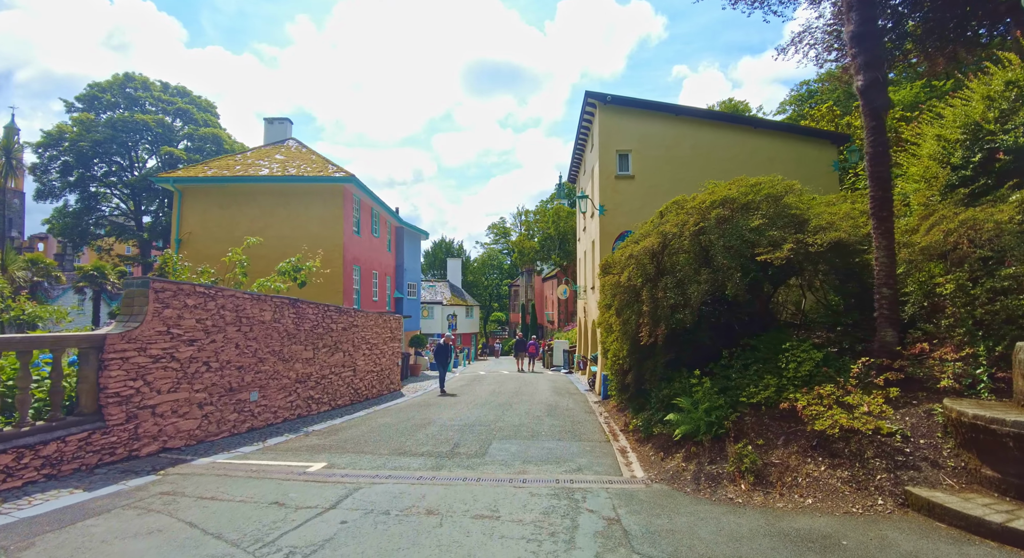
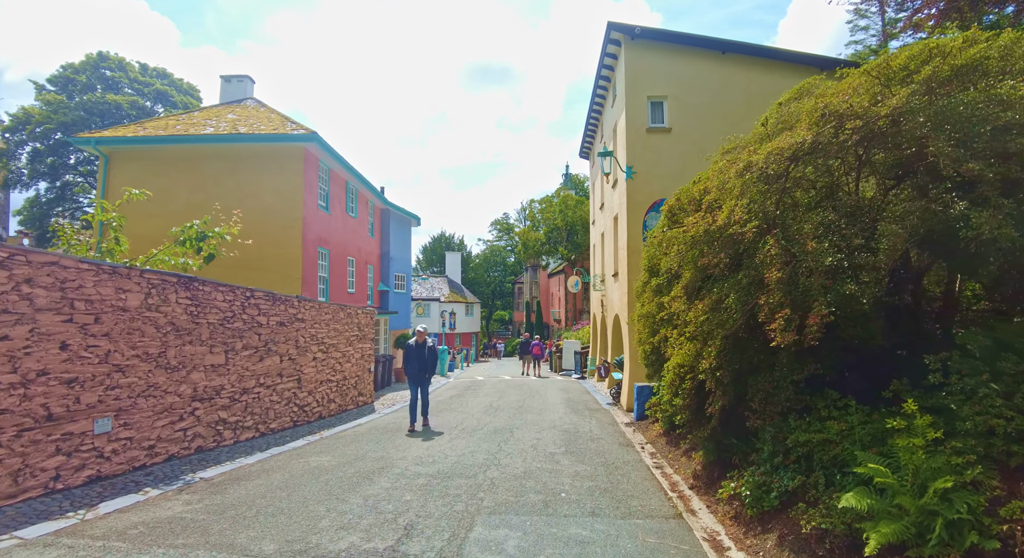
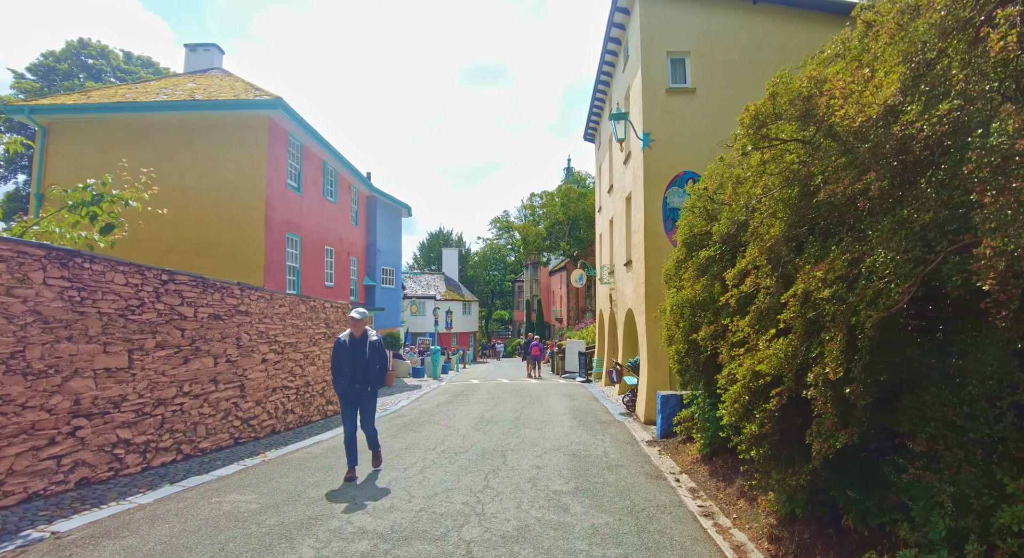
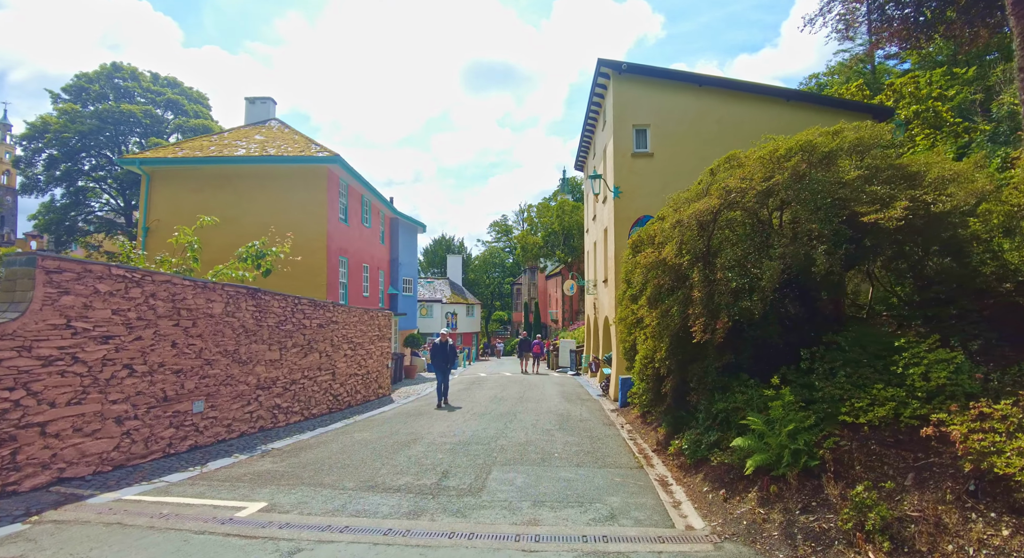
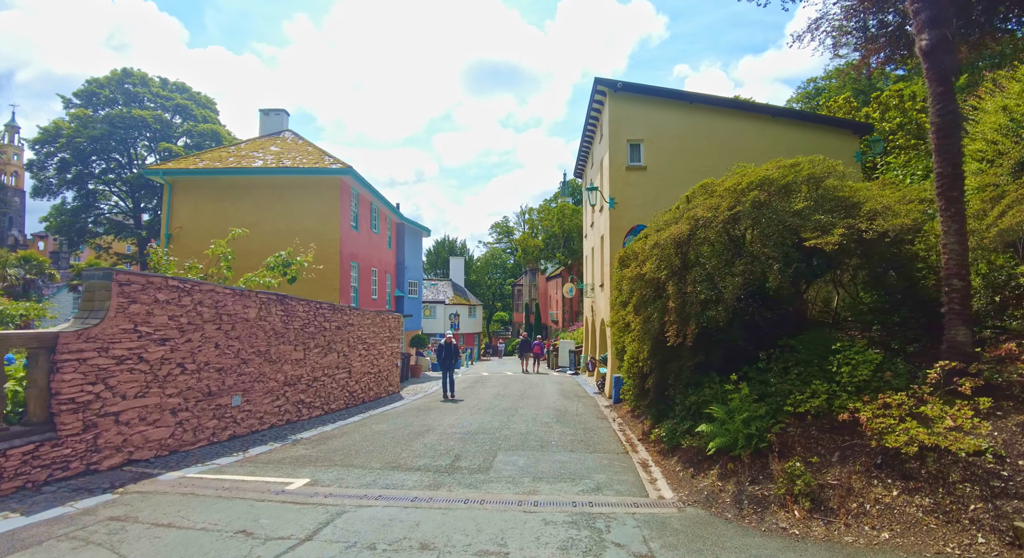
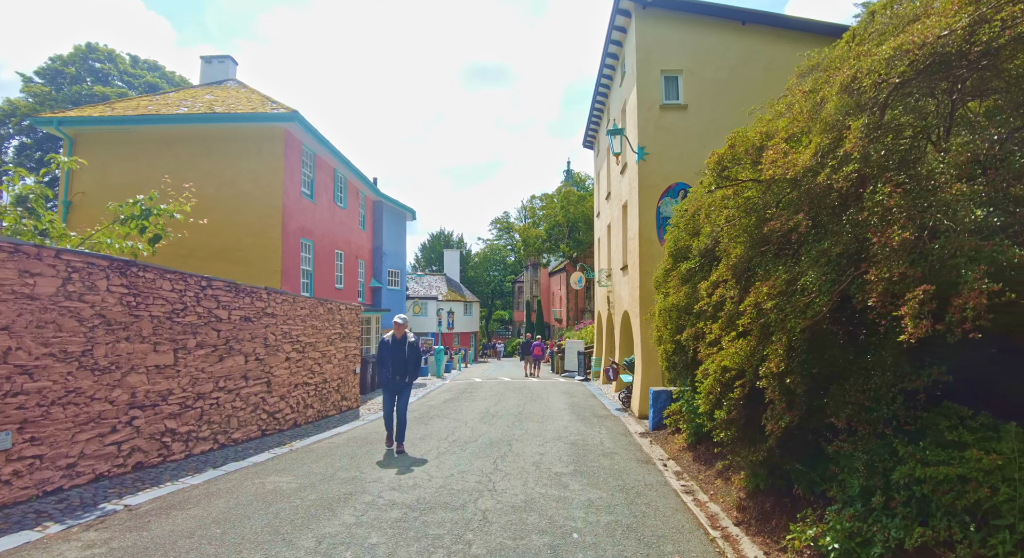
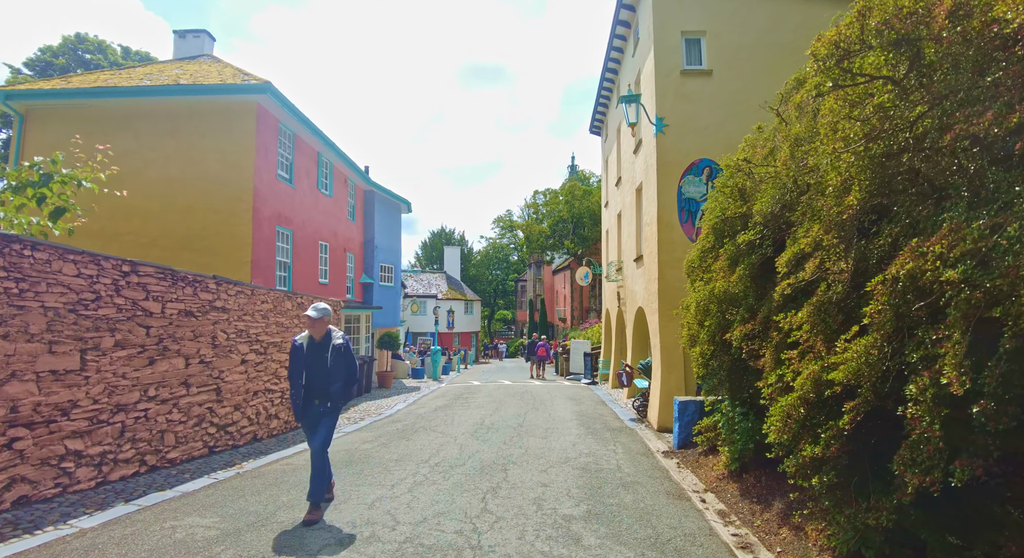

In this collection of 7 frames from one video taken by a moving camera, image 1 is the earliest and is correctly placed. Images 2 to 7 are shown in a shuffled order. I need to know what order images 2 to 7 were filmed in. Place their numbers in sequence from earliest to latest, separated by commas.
5, 4, 2, 6, 3, 7
